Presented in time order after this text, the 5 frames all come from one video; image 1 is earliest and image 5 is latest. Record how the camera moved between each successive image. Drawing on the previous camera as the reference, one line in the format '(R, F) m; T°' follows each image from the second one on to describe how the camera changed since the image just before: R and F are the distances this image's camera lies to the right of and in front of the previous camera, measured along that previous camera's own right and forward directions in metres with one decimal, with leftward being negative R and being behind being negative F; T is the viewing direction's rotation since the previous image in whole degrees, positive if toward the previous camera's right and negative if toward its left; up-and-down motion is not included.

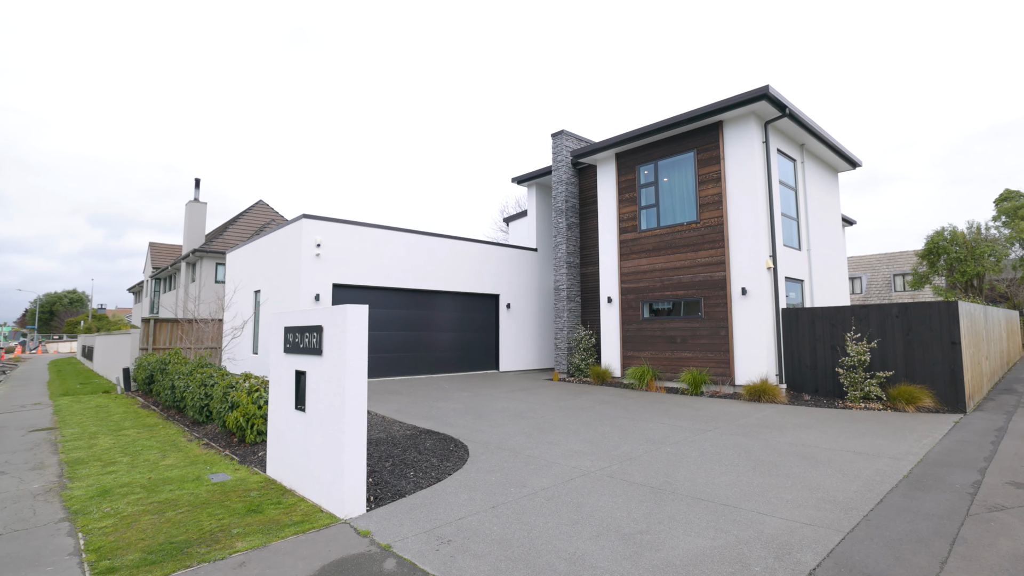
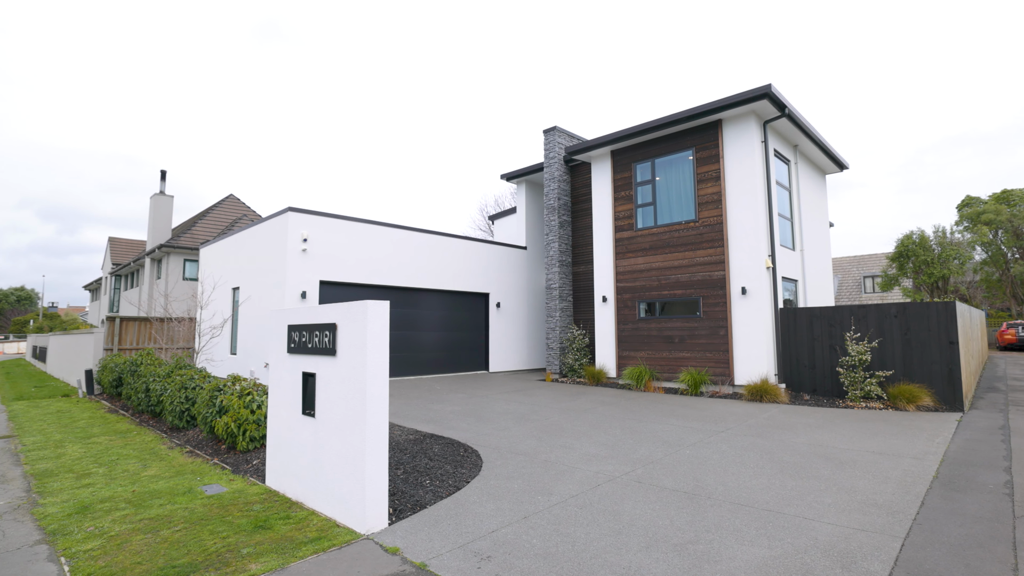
(-0.5, +0.3) m; +3°
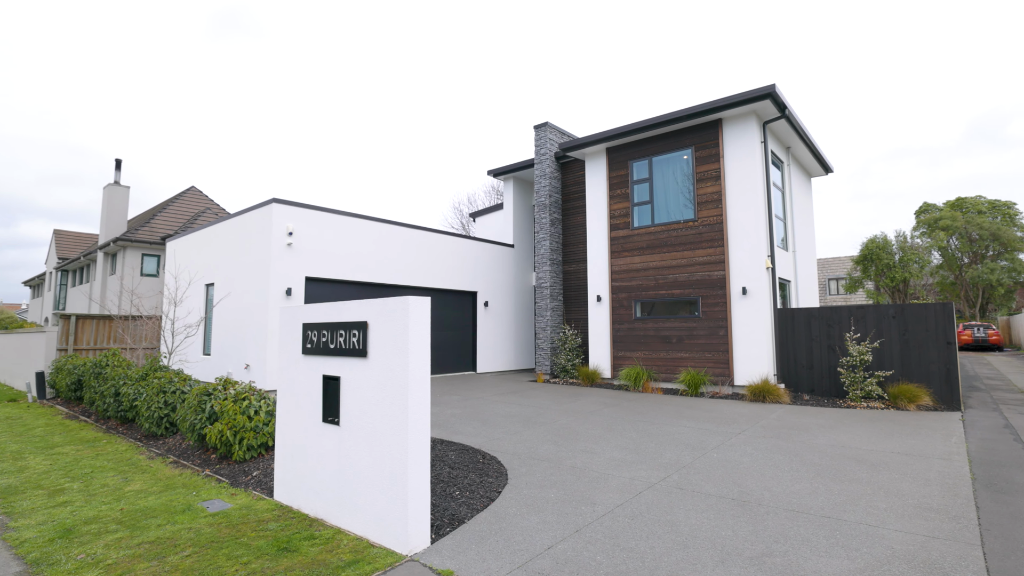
(-0.6, +0.3) m; +4°
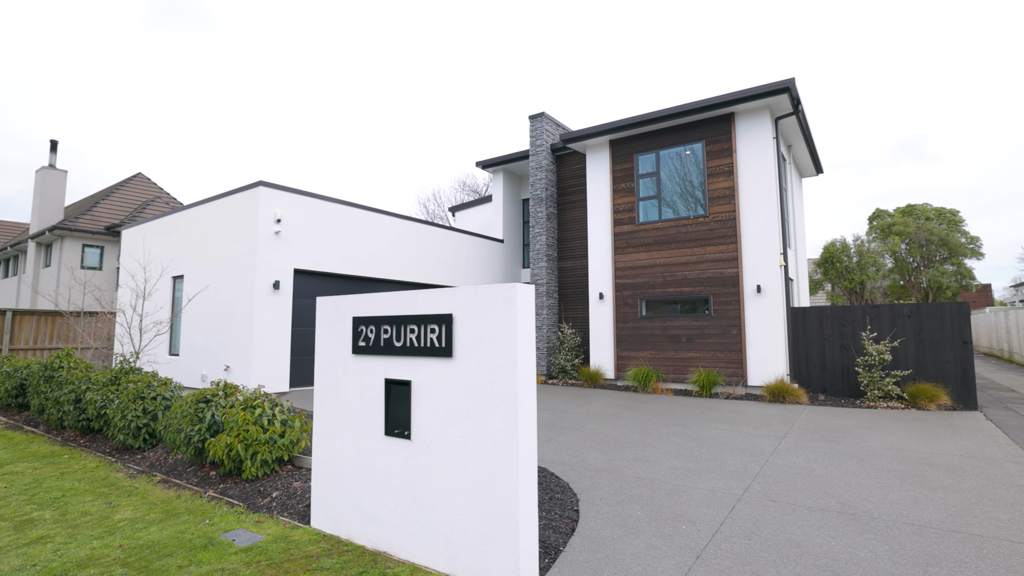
(-1.0, +0.6) m; +5°
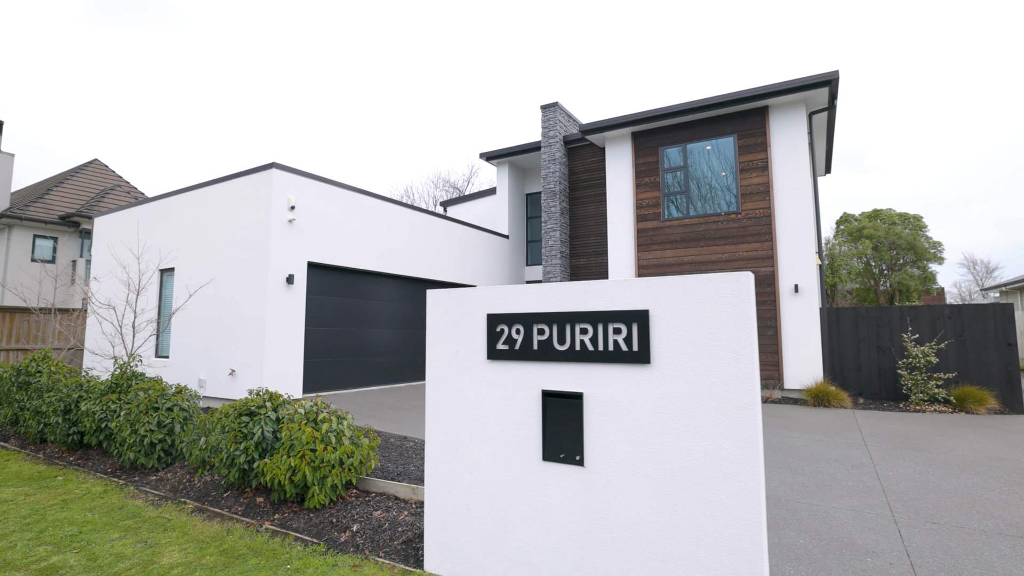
(-1.2, +0.6) m; +4°
